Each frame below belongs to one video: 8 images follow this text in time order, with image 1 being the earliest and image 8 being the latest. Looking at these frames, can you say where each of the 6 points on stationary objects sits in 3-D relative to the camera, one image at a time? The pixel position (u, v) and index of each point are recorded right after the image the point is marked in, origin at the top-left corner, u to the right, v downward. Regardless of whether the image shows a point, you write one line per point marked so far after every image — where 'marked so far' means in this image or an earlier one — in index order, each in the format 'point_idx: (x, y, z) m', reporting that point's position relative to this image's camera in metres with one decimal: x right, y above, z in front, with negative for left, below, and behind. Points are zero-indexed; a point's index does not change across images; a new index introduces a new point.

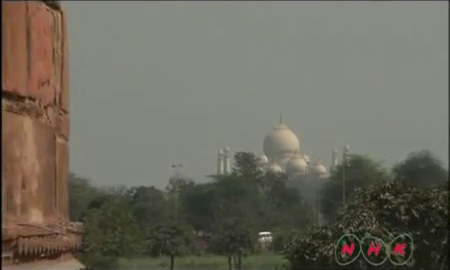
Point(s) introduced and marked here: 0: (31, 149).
0: (-0.3, 0.0, +2.4) m
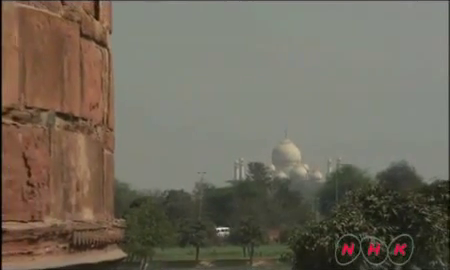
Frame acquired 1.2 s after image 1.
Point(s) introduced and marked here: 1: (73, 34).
0: (-0.3, -0.1, +2.9) m
1: (-0.3, +0.2, +2.8) m
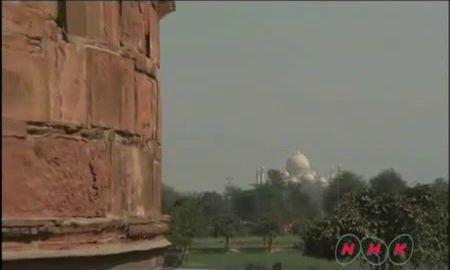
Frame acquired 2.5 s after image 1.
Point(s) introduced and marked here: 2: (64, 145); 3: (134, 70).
0: (-0.2, -0.1, +3.6) m
1: (-0.2, +0.2, +3.5) m
2: (-0.3, 0.0, +3.3) m
3: (-0.2, +0.1, +3.5) m
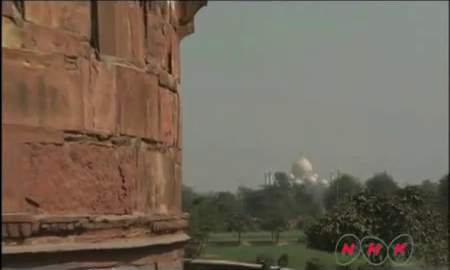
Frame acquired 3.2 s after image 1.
0: (-0.2, -0.1, +4.0) m
1: (-0.2, +0.1, +3.9) m
2: (-0.3, 0.0, +3.7) m
3: (-0.2, +0.1, +4.0) m
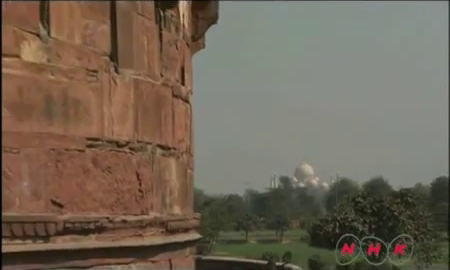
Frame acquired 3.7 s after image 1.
0: (-0.1, -0.1, +4.3) m
1: (-0.2, +0.1, +4.3) m
2: (-0.3, -0.1, +4.0) m
3: (-0.2, +0.1, +4.3) m
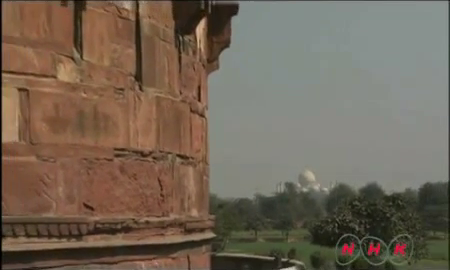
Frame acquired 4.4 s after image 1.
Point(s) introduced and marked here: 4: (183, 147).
0: (-0.1, -0.2, +4.9) m
1: (-0.1, +0.1, +4.8) m
2: (-0.3, -0.1, +4.6) m
3: (-0.1, +0.1, +4.8) m
4: (-0.1, 0.0, +4.8) m
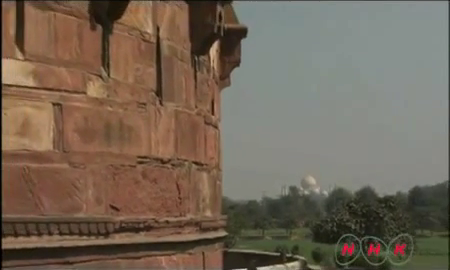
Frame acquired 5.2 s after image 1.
0: (-0.1, -0.2, +5.4) m
1: (-0.1, 0.0, +5.4) m
2: (-0.2, -0.1, +5.1) m
3: (-0.1, 0.0, +5.4) m
4: (-0.1, -0.1, +5.4) m
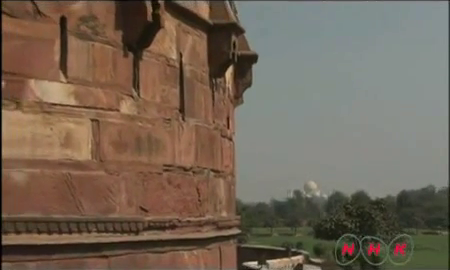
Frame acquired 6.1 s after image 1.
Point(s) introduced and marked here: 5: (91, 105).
0: (0.0, -0.2, +6.2) m
1: (0.0, 0.0, +6.2) m
2: (-0.2, -0.2, +5.9) m
3: (0.0, 0.0, +6.2) m
4: (0.0, -0.1, +6.2) m
5: (-0.5, +0.1, +5.5) m
